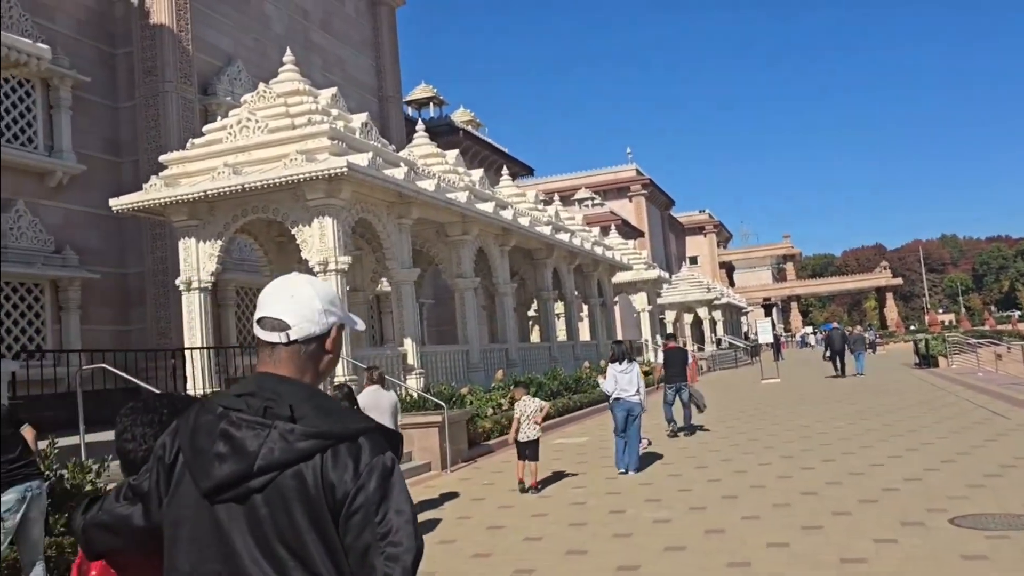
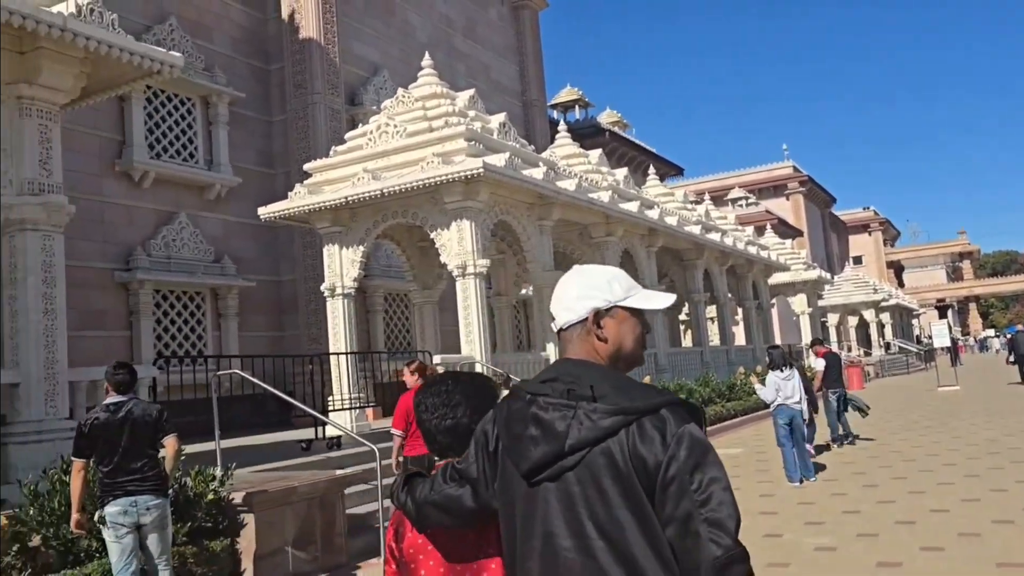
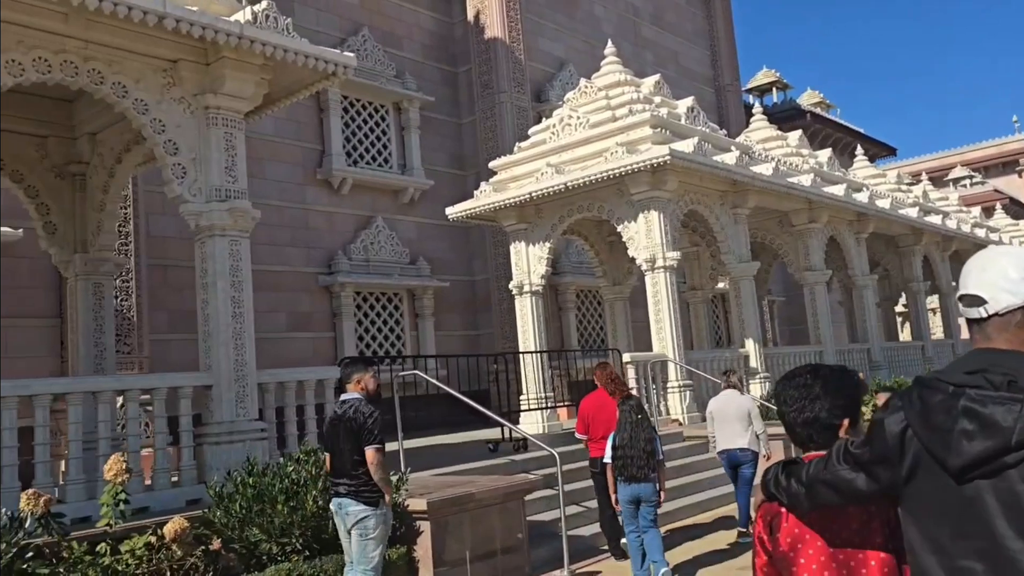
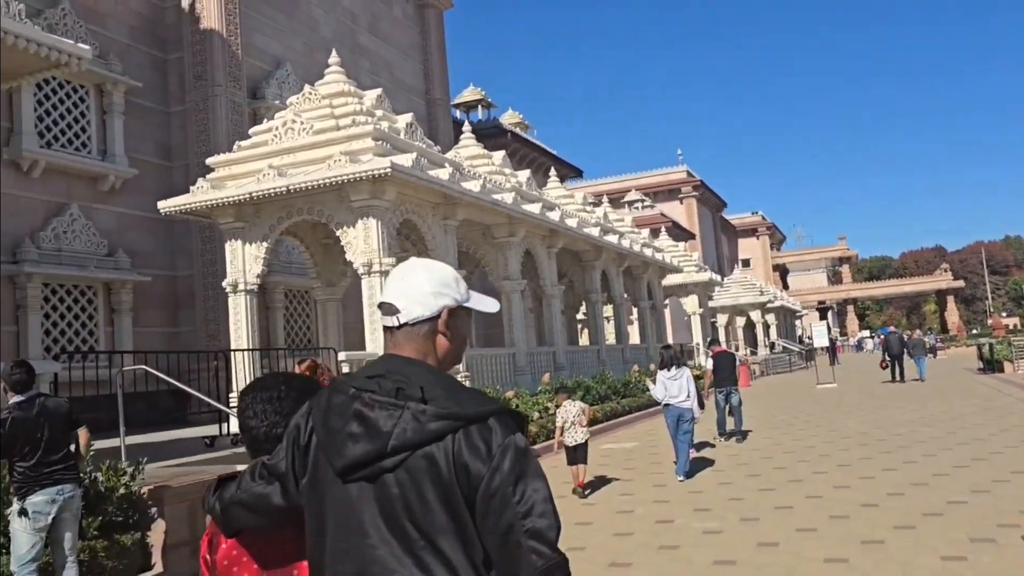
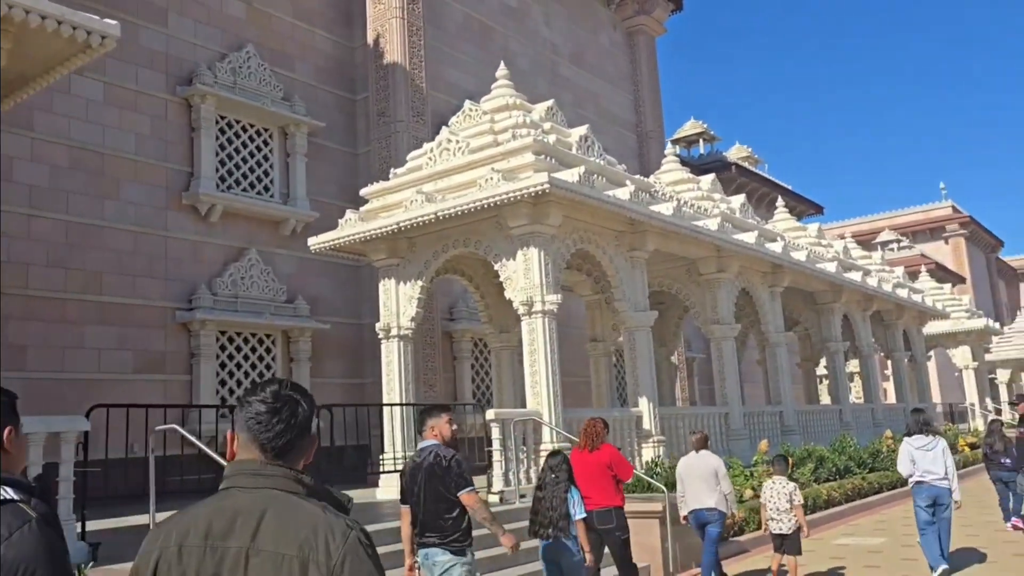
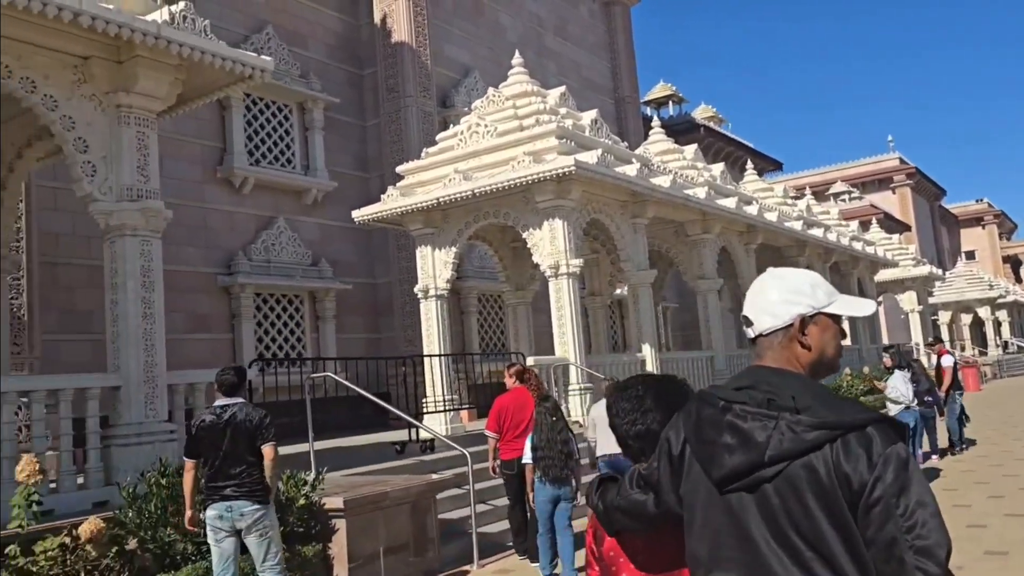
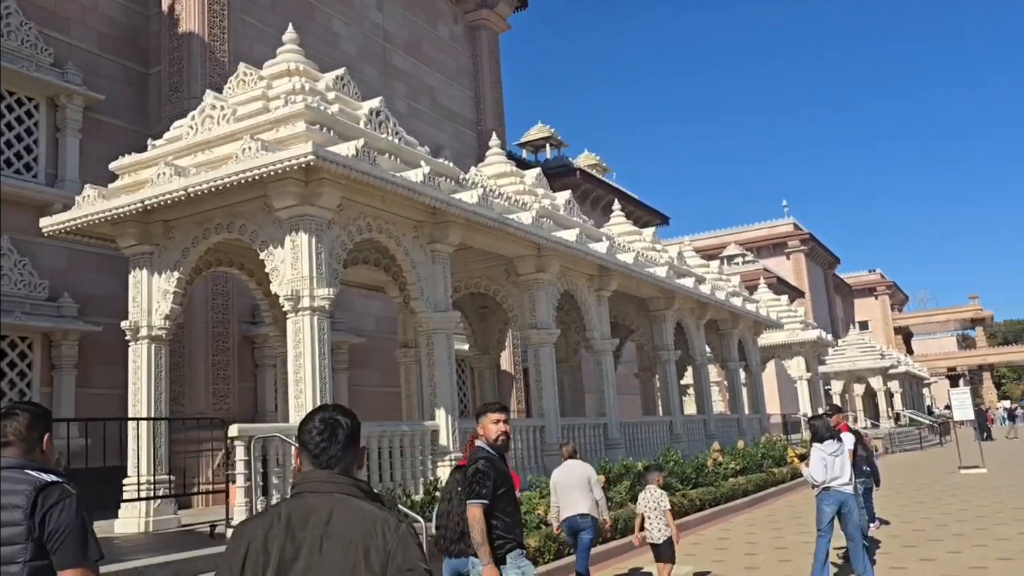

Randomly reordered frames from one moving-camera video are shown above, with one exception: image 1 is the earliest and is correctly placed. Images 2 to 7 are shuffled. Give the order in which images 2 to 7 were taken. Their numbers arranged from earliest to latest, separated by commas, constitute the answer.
4, 2, 6, 3, 5, 7
